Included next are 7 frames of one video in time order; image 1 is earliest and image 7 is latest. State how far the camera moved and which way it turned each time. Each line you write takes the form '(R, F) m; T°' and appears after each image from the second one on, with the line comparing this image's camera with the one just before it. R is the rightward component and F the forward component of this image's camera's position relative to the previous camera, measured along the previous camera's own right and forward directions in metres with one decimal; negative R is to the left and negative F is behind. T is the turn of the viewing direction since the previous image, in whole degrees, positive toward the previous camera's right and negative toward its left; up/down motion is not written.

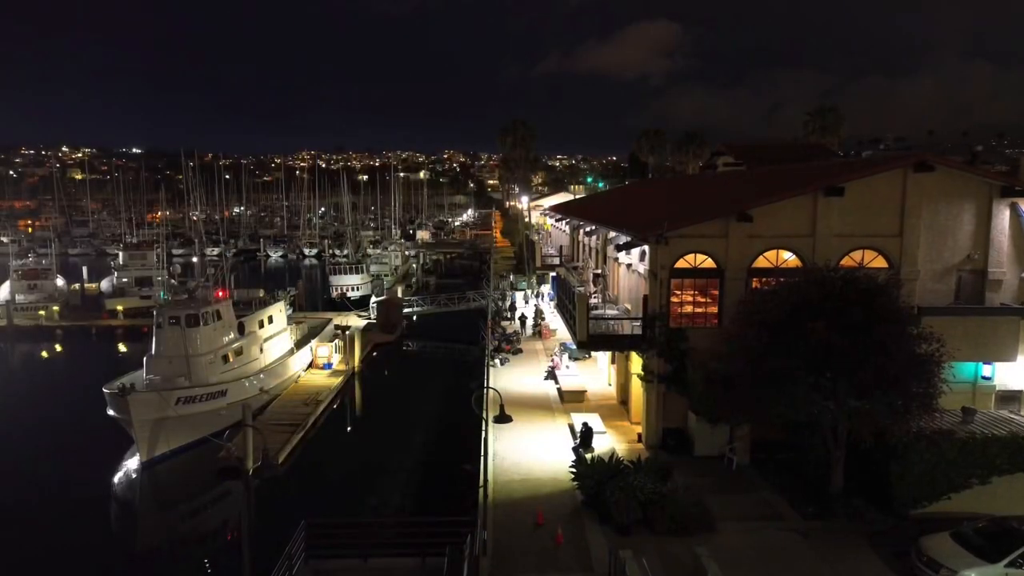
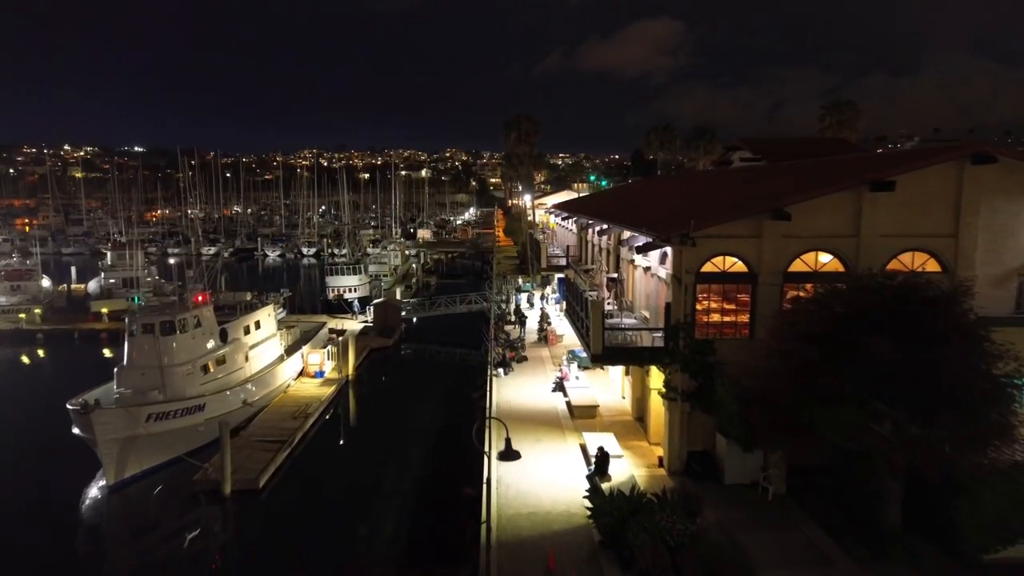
(-0.1, +2.0) m; 0°
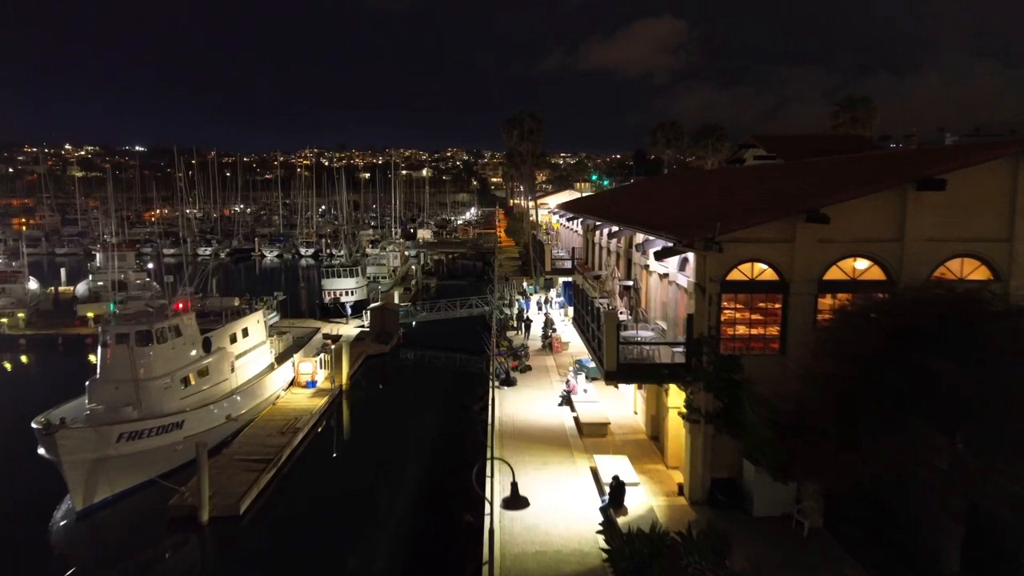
(-0.1, +1.6) m; 0°
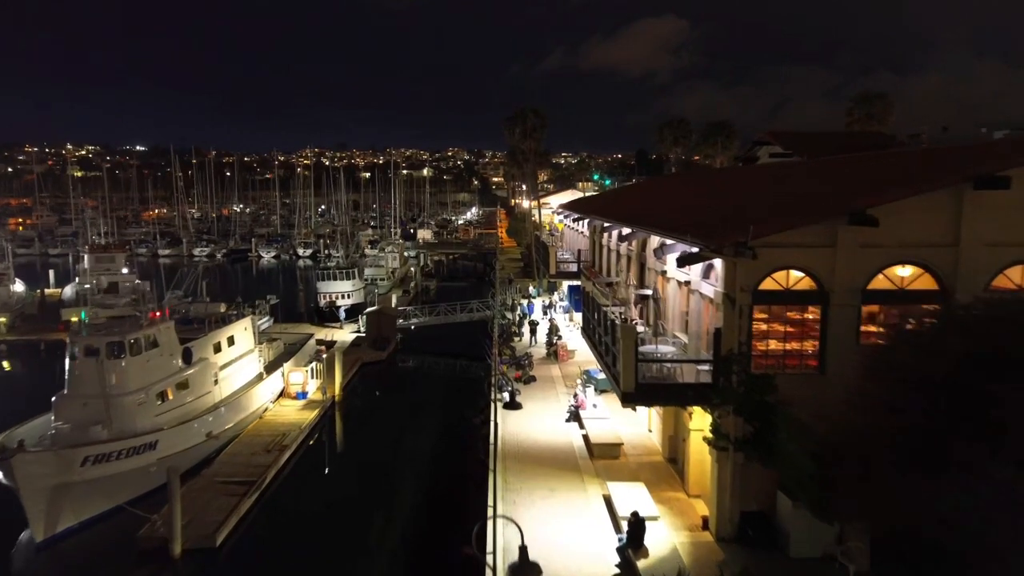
(-0.1, +1.7) m; 0°
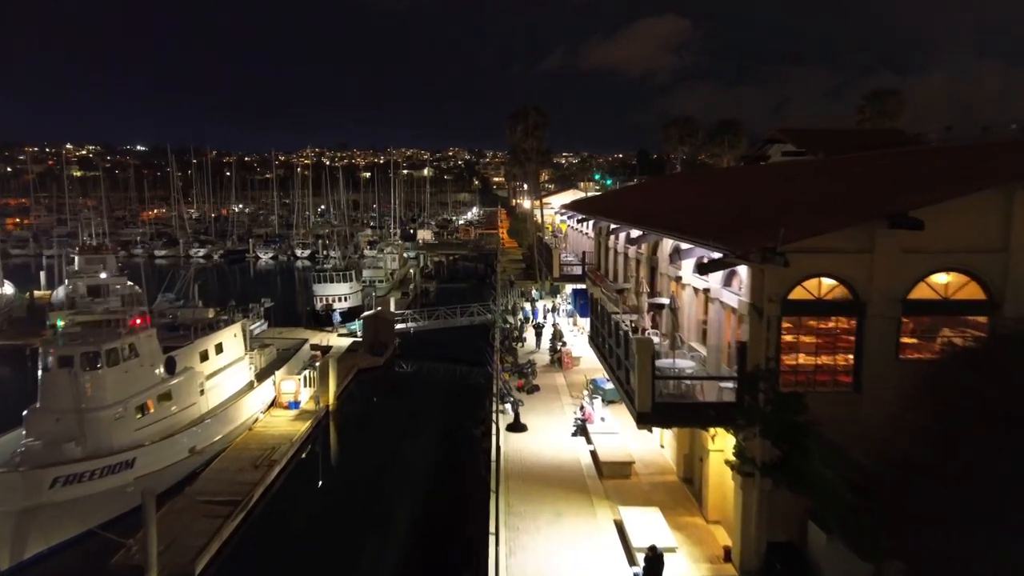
(-0.1, +1.2) m; 0°
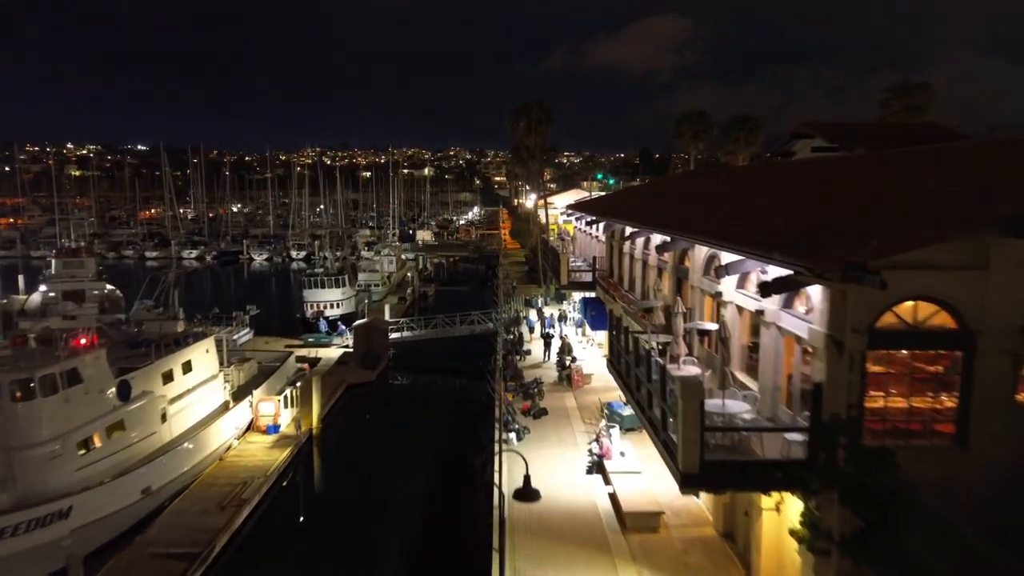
(-0.1, +2.7) m; 0°
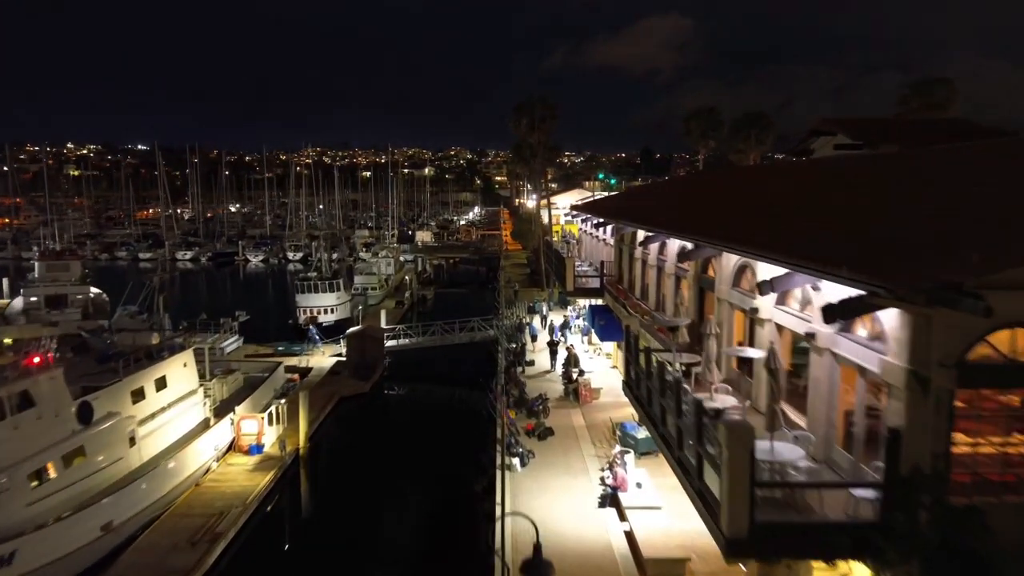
(-0.1, +1.7) m; 0°
